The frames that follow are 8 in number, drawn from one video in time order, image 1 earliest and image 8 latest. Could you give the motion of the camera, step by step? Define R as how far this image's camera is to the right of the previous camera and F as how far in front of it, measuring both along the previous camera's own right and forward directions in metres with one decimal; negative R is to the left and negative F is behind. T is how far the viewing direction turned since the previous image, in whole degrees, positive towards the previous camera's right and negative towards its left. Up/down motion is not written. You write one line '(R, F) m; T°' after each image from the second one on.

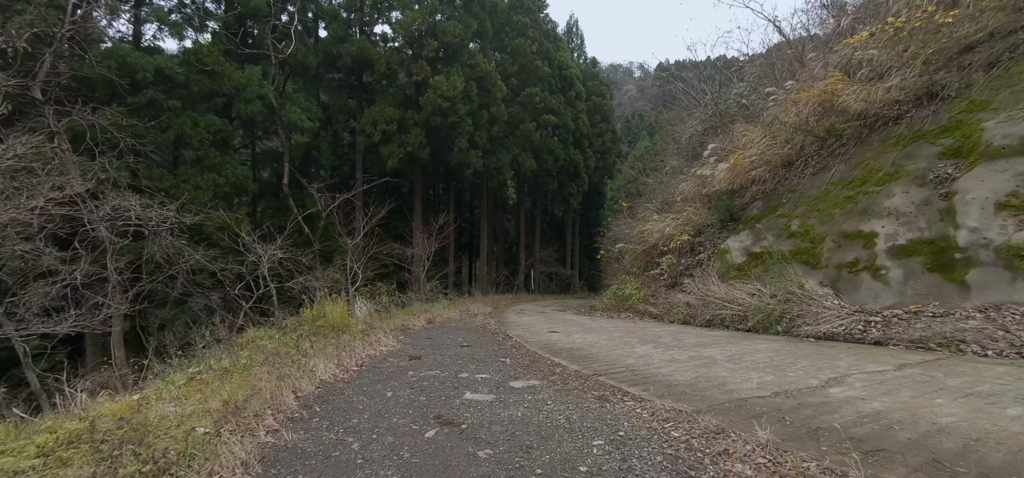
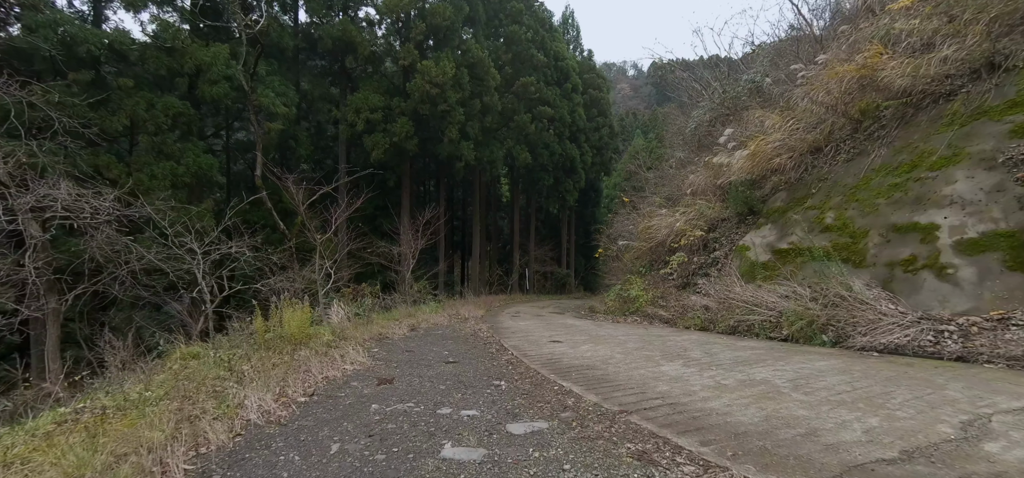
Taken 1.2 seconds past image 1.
(0.0, +1.1) m; +1°
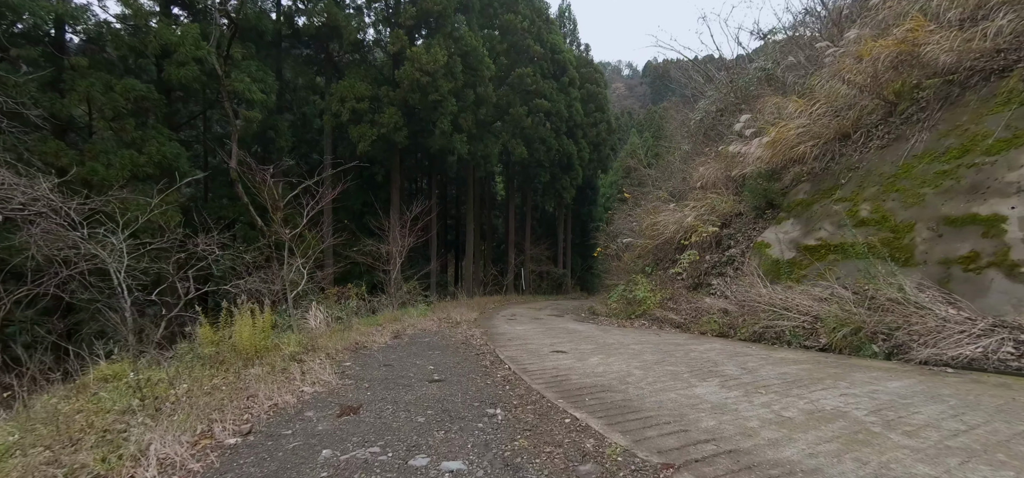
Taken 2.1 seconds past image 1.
(0.0, +0.8) m; +1°
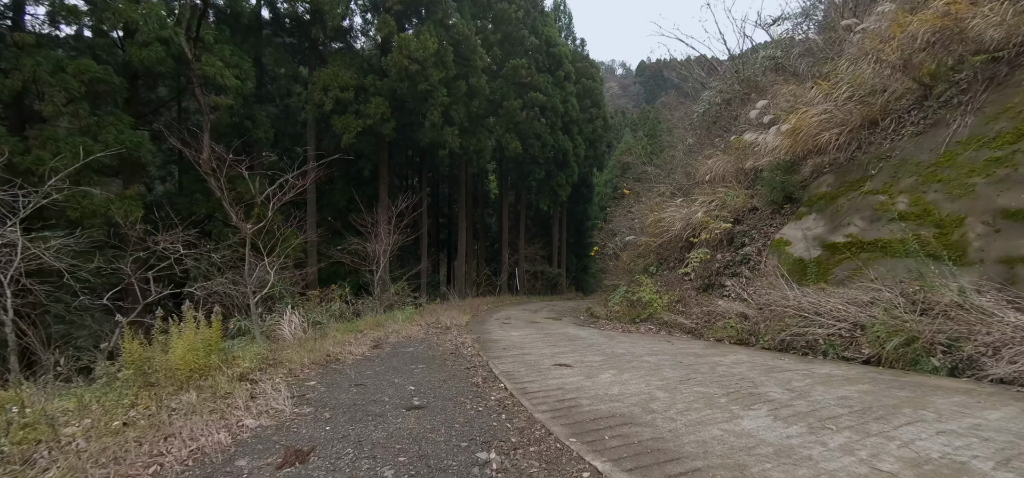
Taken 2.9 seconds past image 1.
(0.0, +0.7) m; +1°
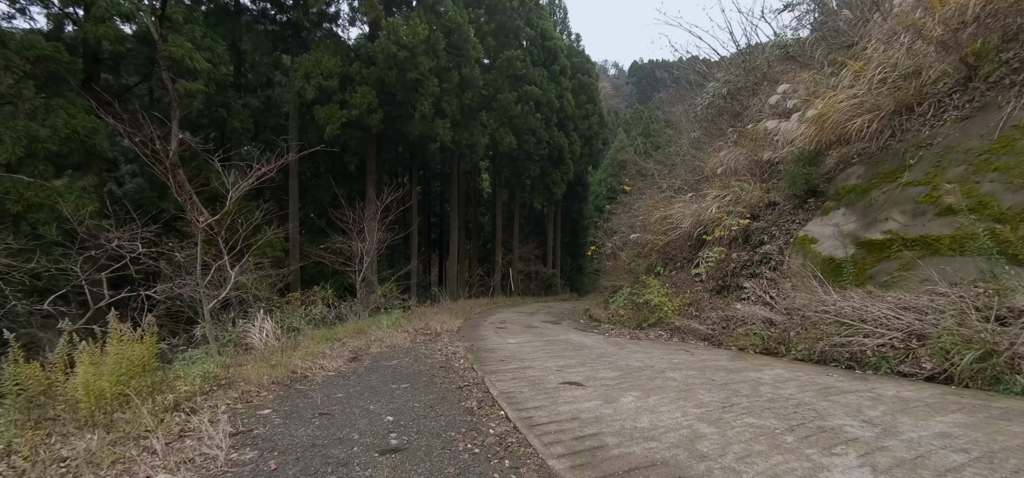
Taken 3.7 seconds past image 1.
(-0.1, +0.7) m; +1°
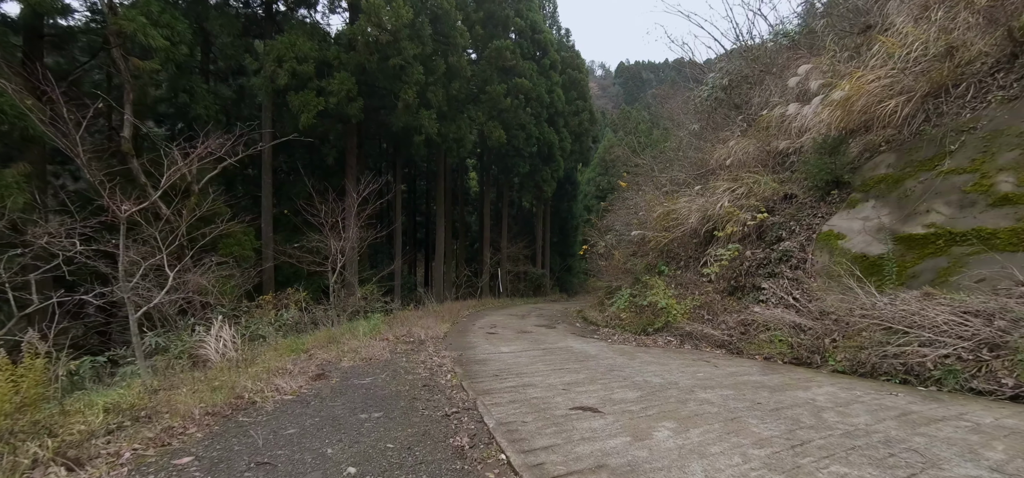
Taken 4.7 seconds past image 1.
(-0.1, +0.8) m; +2°
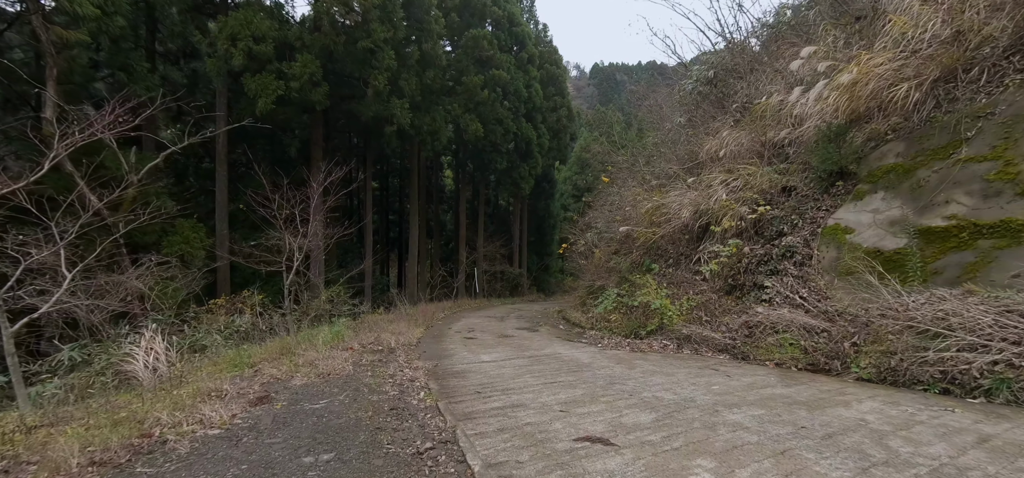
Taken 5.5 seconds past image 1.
(-0.1, +0.6) m; +3°
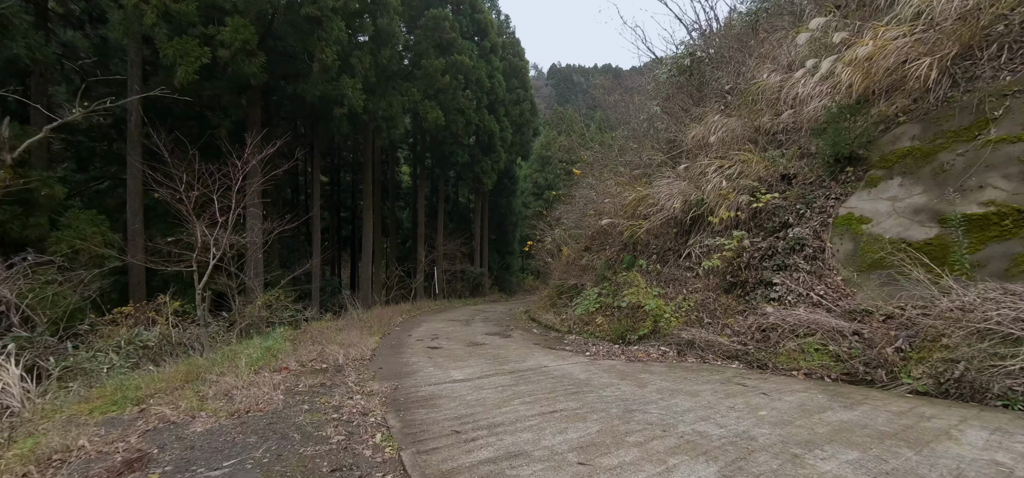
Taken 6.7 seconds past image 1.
(-0.2, +0.9) m; +5°
